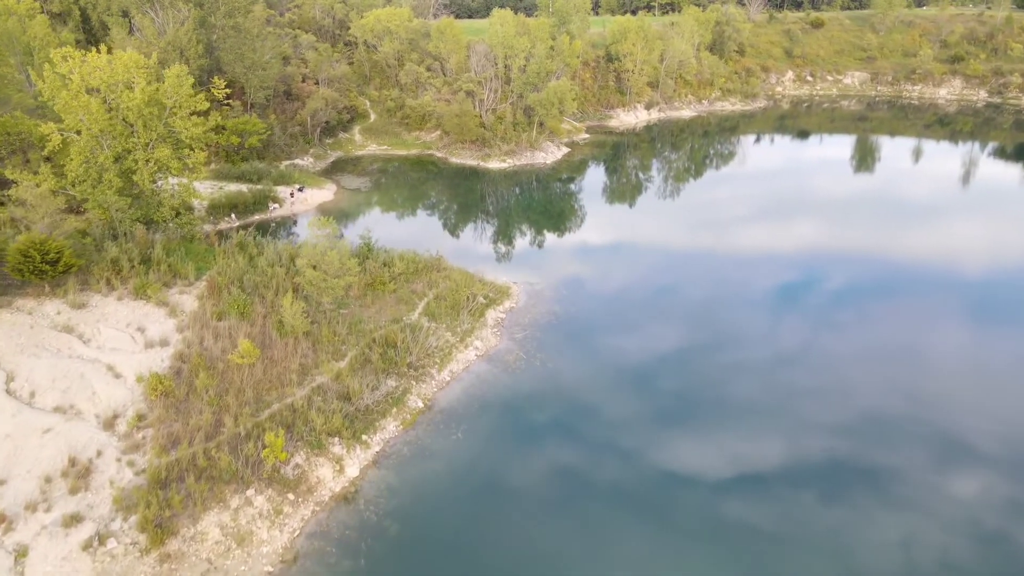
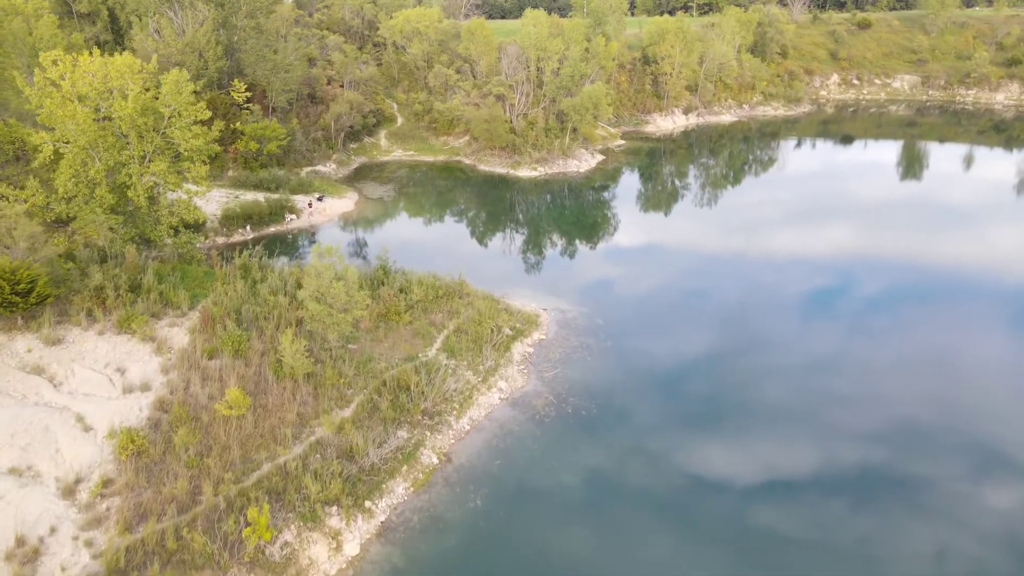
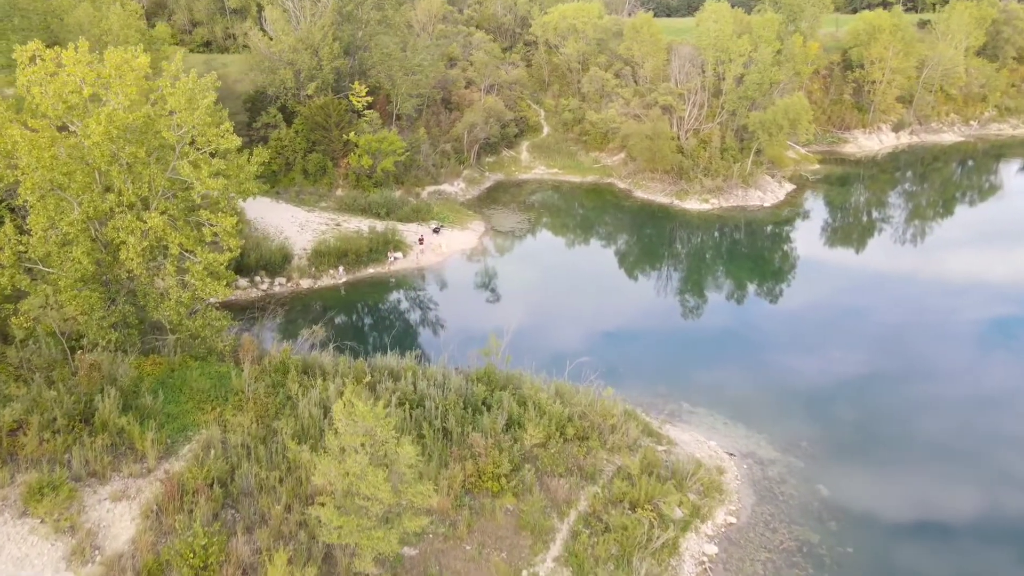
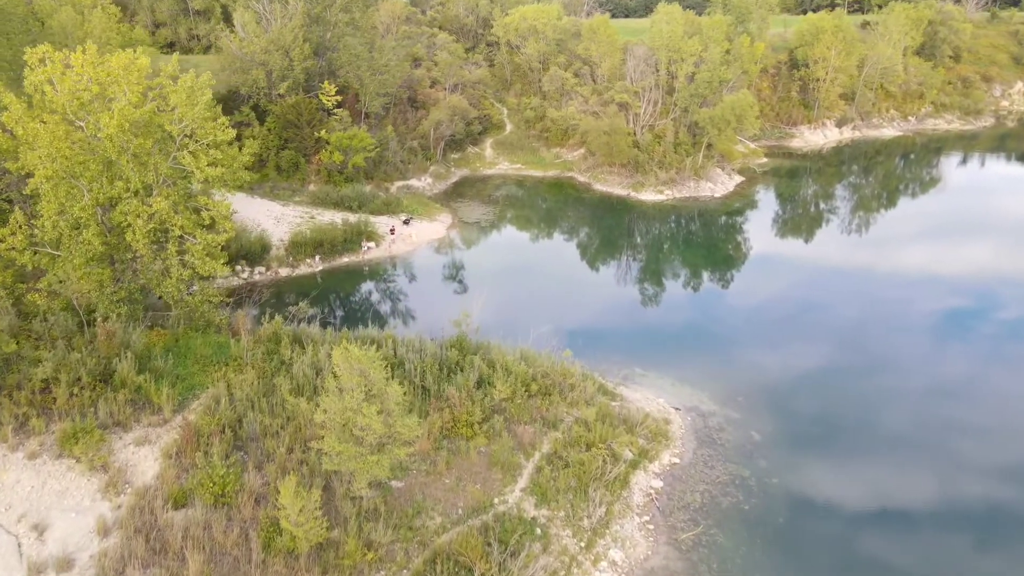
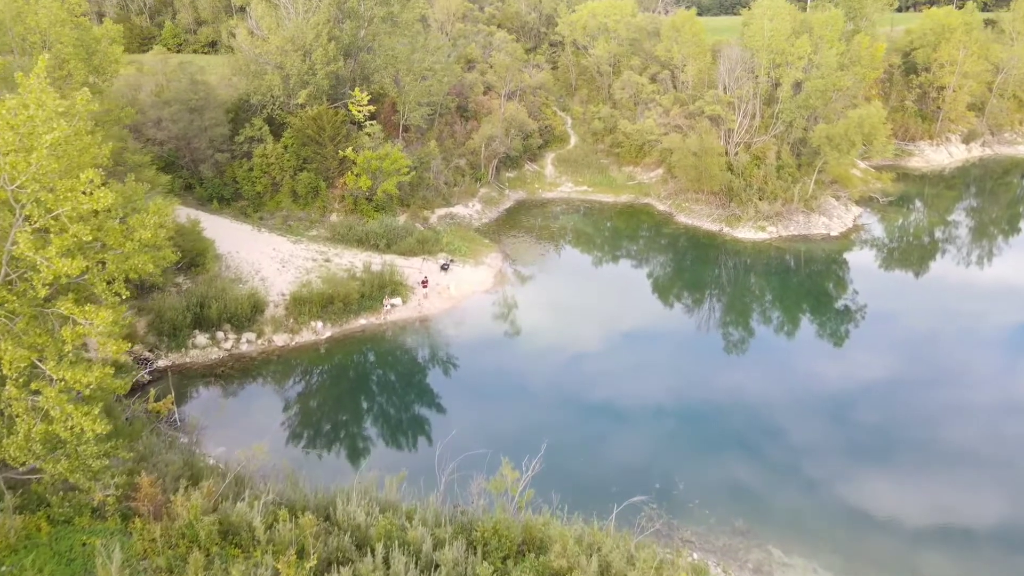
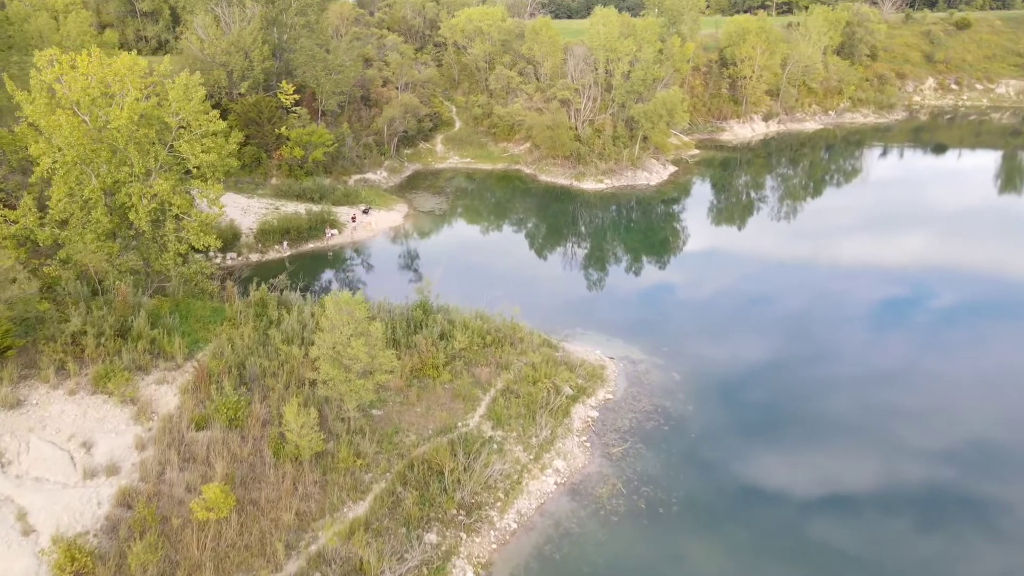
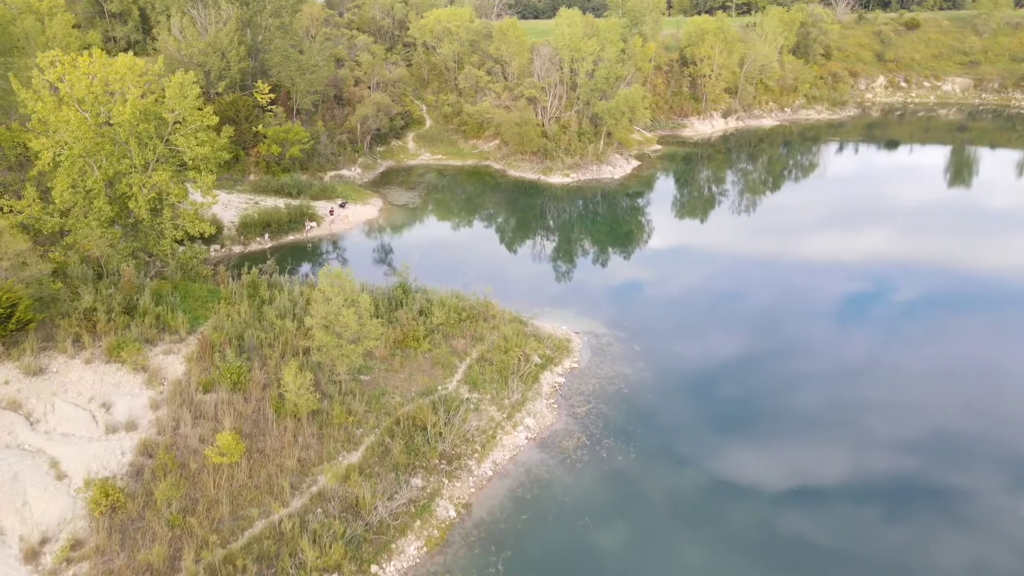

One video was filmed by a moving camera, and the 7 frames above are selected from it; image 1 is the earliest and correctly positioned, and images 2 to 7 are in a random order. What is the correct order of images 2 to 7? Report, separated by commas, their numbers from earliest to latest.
2, 7, 6, 4, 3, 5
